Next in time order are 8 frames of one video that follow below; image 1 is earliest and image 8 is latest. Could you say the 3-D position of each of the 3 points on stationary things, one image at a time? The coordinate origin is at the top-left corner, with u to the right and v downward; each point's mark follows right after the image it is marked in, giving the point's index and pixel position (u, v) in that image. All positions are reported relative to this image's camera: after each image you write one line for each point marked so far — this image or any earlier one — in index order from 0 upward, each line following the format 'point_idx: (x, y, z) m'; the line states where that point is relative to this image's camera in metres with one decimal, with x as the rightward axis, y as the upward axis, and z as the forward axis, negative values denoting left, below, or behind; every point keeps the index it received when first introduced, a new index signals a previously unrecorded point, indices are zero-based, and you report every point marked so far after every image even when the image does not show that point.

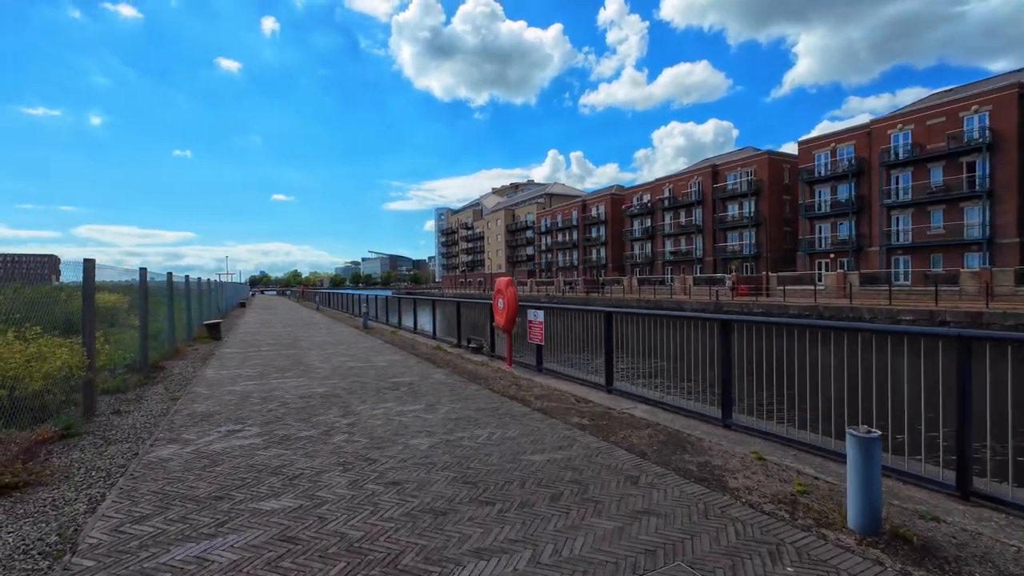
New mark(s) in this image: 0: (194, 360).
0: (-7.2, -1.6, +10.9) m
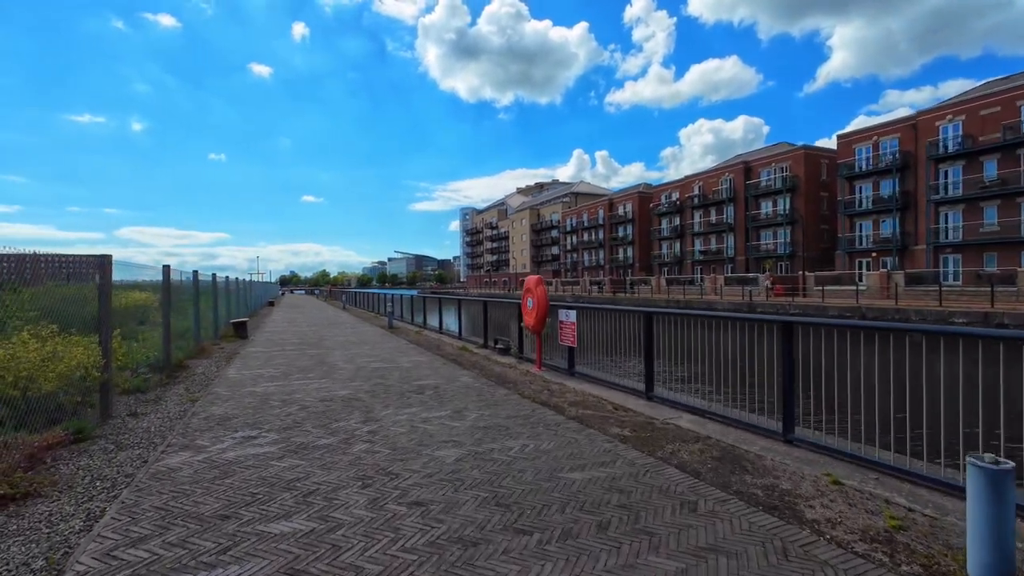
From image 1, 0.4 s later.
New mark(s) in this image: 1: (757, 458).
0: (-6.5, -1.6, +10.7) m
1: (+2.3, -1.6, +4.5) m
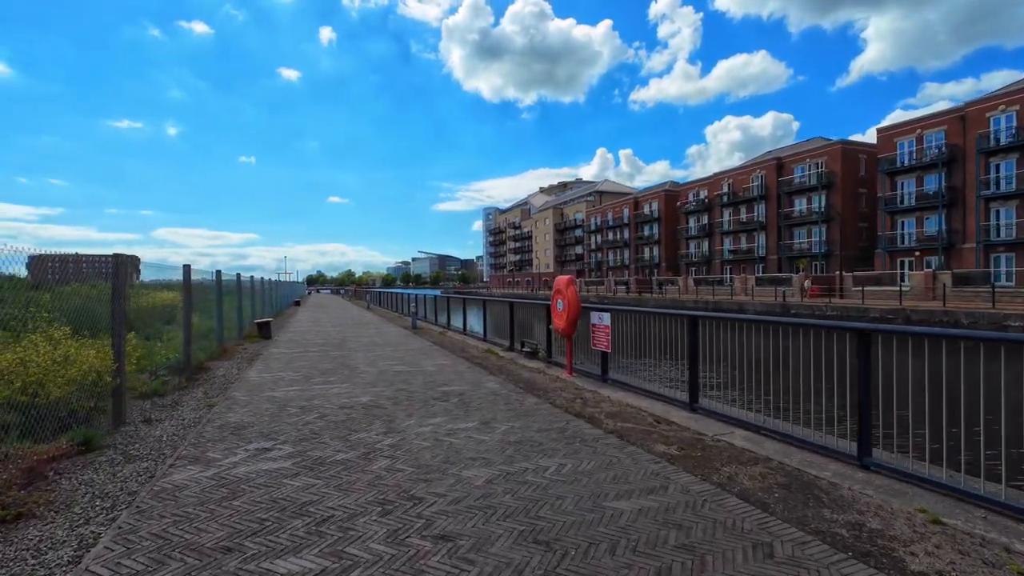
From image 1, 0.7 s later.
0: (-5.9, -1.6, +10.6) m
1: (+2.6, -1.6, +3.9) m
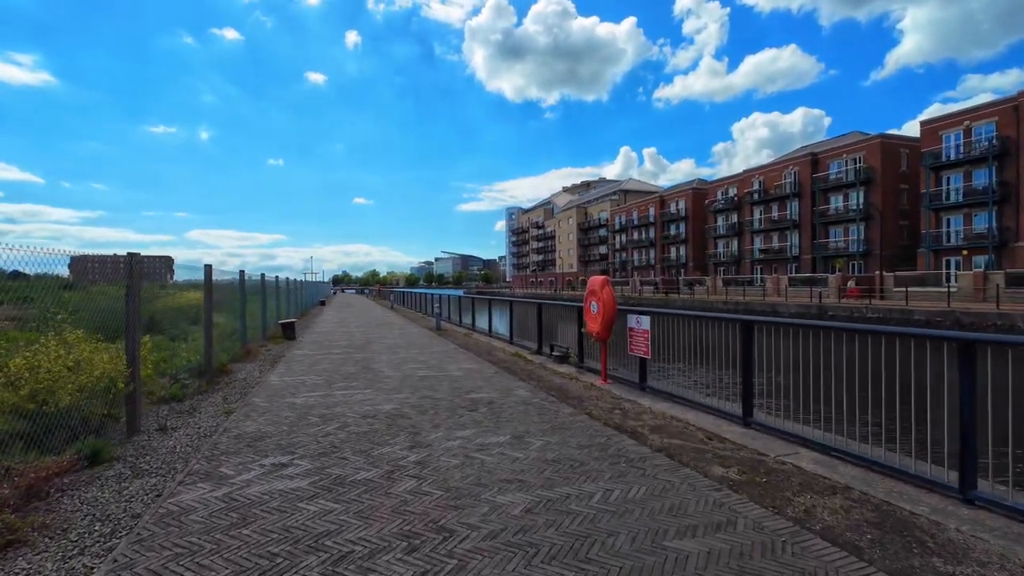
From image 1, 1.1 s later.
0: (-5.3, -1.6, +10.3) m
1: (+2.9, -1.6, +3.3) m
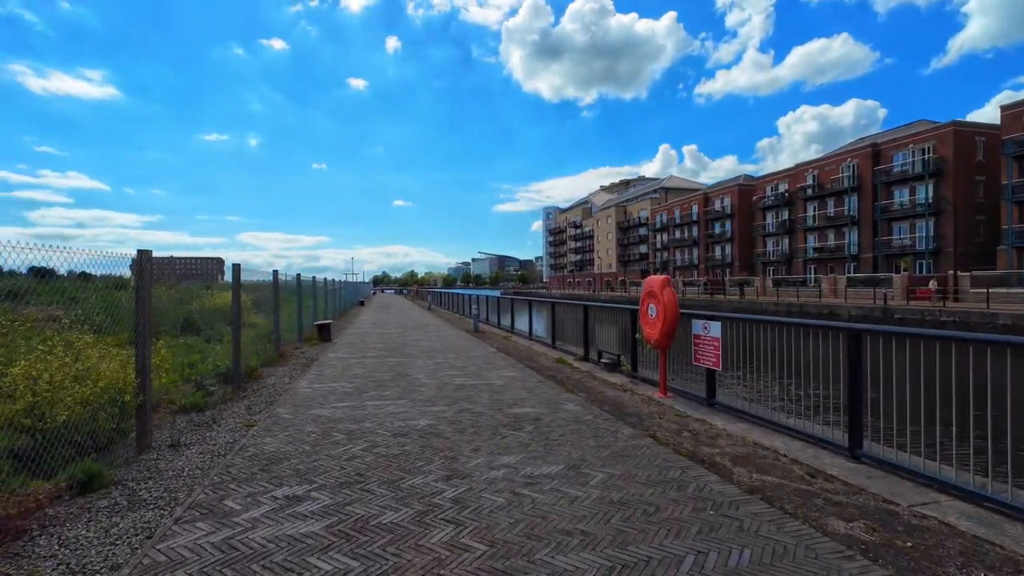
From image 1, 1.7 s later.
0: (-4.4, -1.6, +9.9) m
1: (+3.2, -1.7, +2.3) m
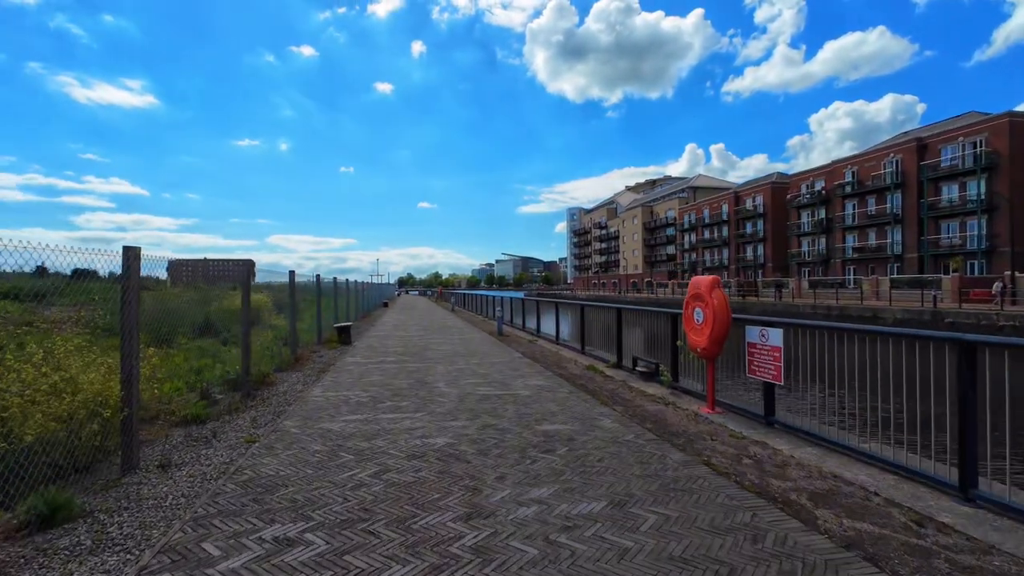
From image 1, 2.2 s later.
0: (-3.9, -1.6, +9.4) m
1: (+3.4, -1.7, +1.4) m
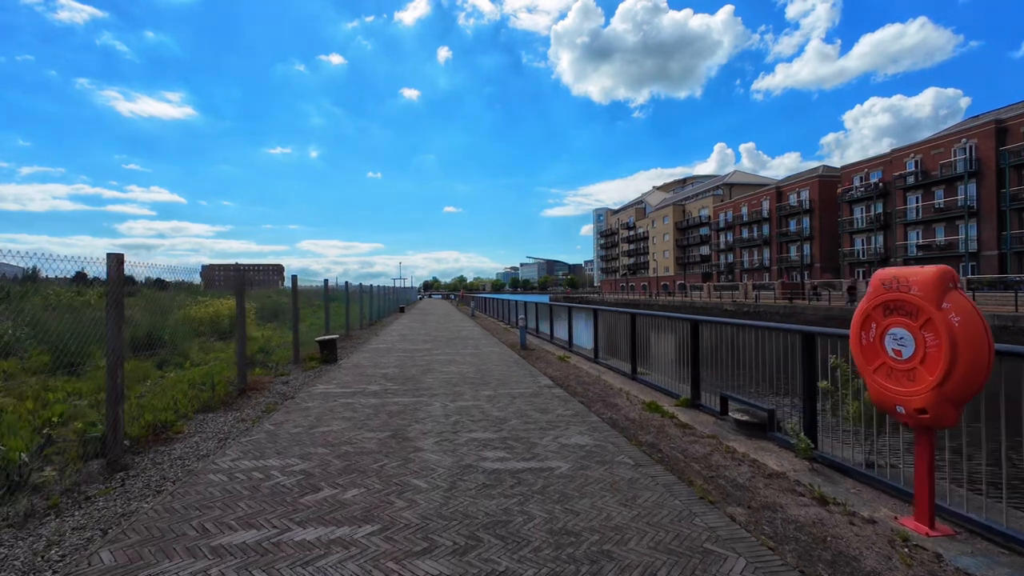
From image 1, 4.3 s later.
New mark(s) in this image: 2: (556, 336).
0: (-3.6, -1.7, +6.5) m
1: (+3.3, -1.6, -1.8) m
2: (+1.5, -1.6, +15.7) m
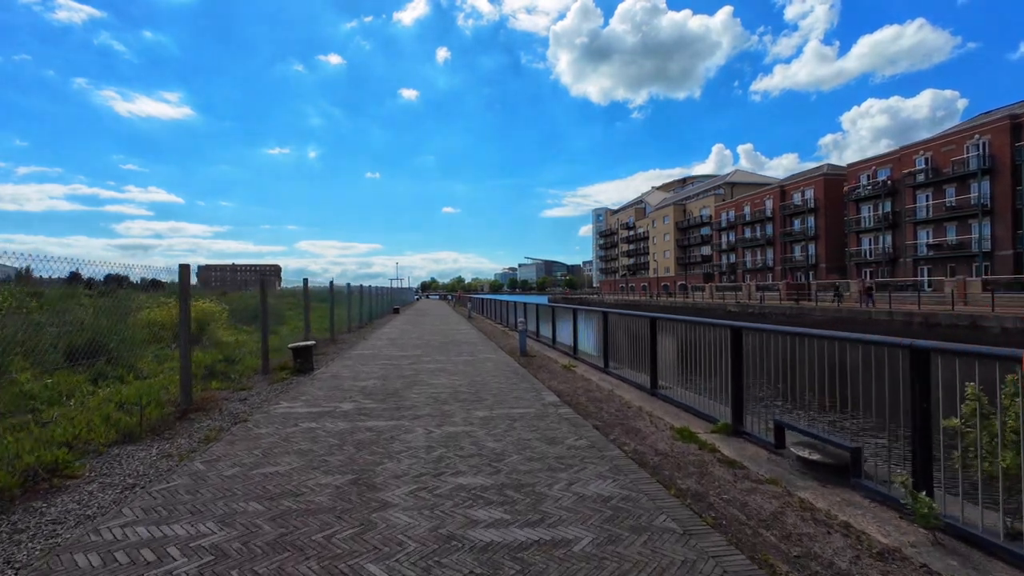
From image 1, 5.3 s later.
0: (-3.6, -1.7, +5.2) m
1: (+3.3, -1.6, -3.1) m
2: (+1.5, -1.6, +14.4) m
